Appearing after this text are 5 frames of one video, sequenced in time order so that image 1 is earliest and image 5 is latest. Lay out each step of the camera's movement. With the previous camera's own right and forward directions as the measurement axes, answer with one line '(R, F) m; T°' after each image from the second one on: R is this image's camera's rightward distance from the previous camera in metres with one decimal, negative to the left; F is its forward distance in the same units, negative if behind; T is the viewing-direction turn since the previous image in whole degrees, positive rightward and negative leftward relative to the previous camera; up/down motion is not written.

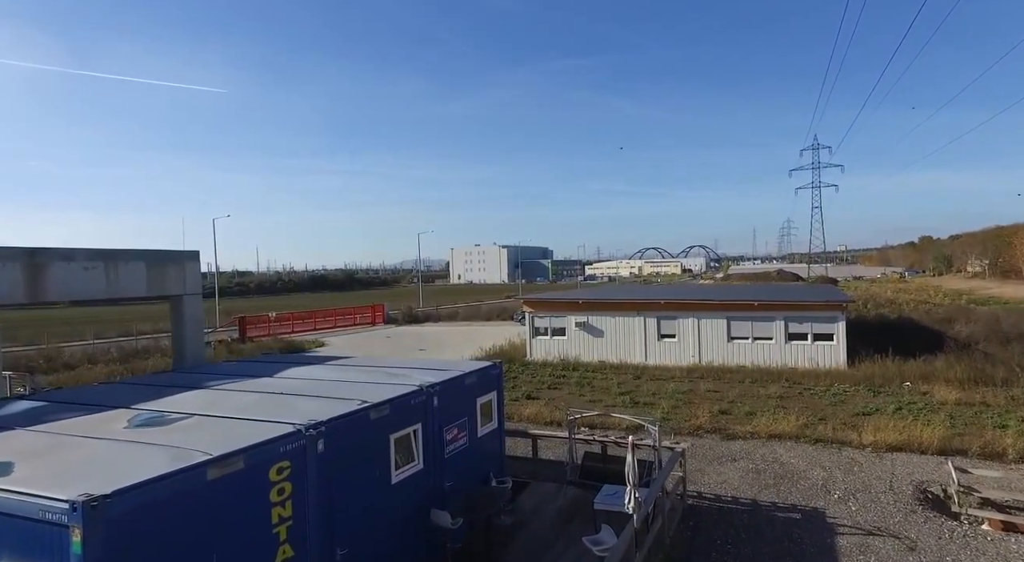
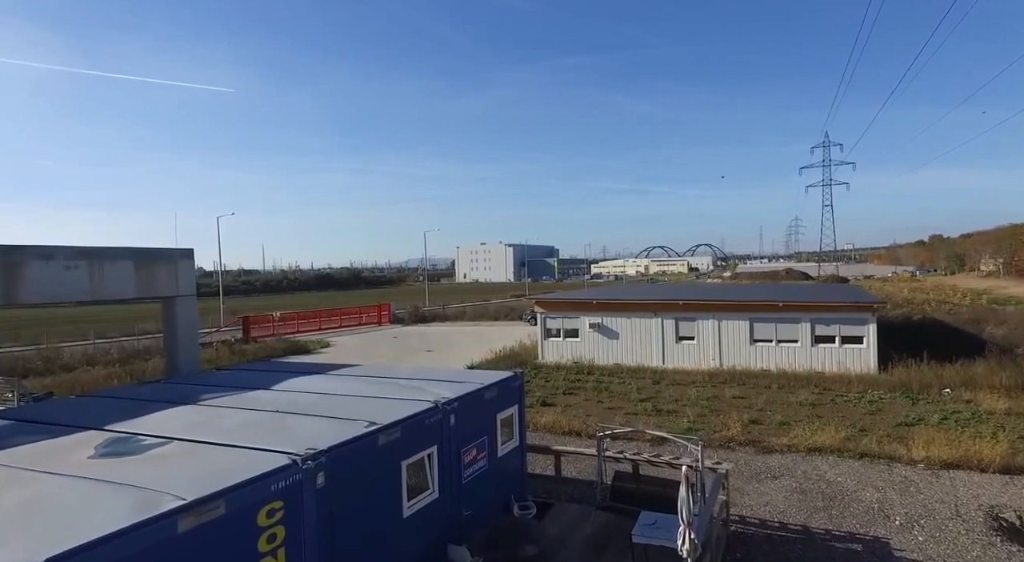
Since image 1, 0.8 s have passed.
(-0.2, +0.8) m; 0°
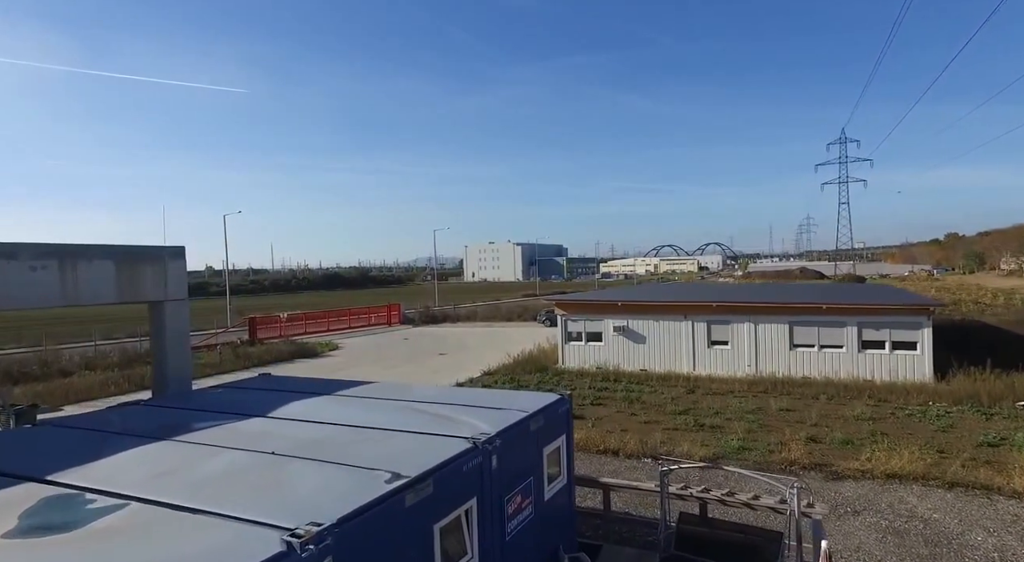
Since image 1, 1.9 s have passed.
(-0.4, +1.2) m; -1°
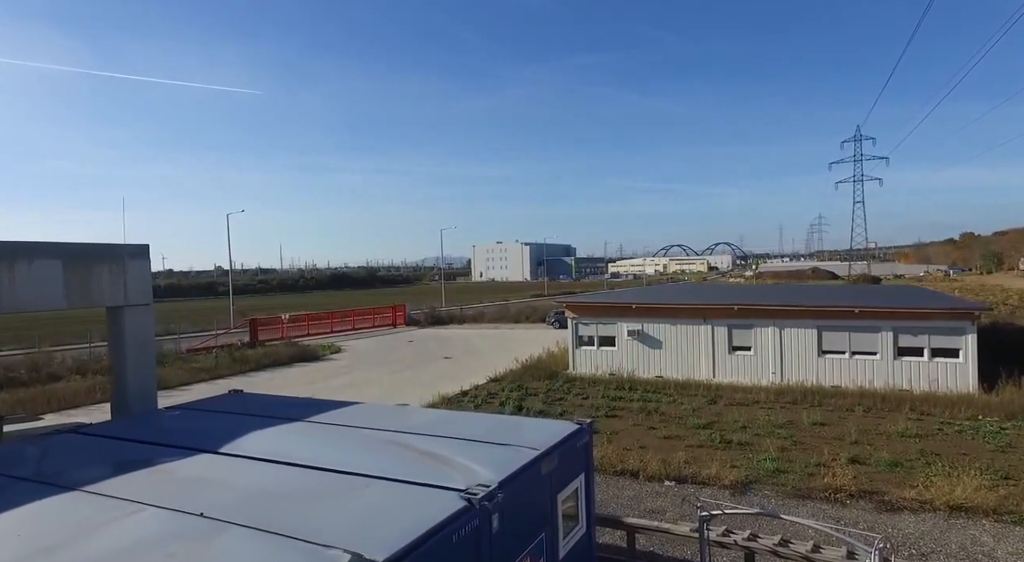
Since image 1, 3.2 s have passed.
(0.0, +1.1) m; -1°
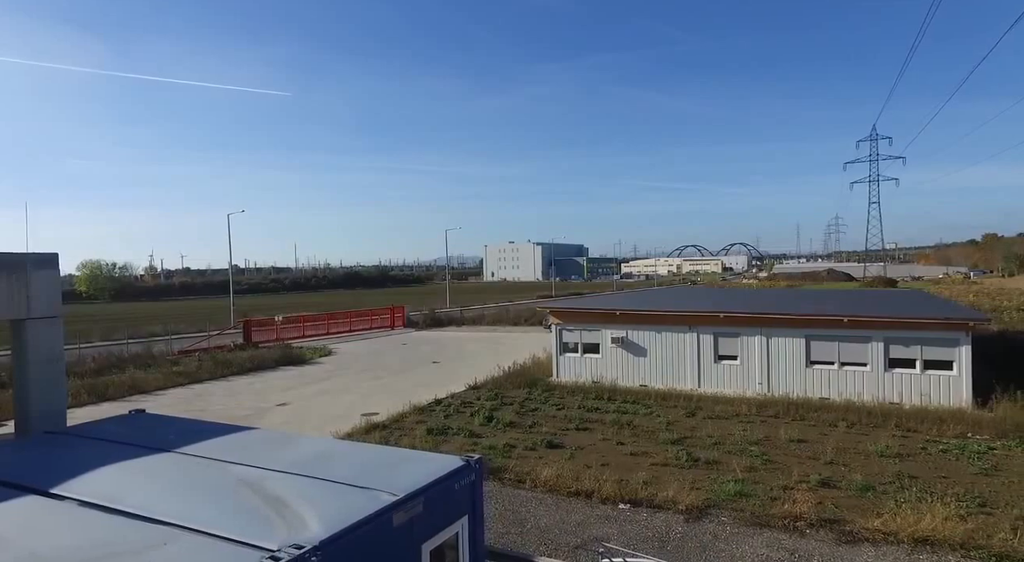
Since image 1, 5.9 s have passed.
(+1.0, +0.5) m; -1°
